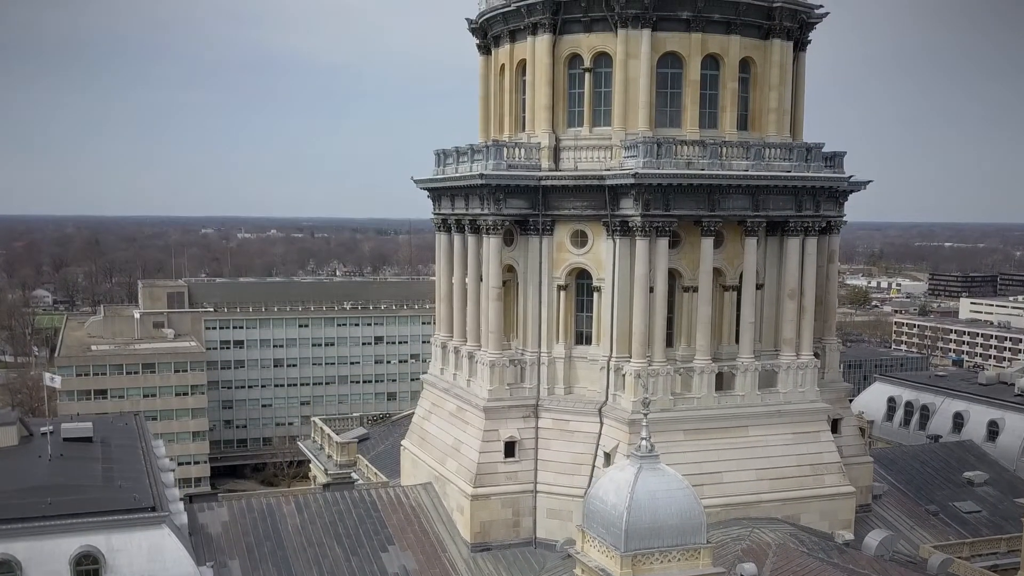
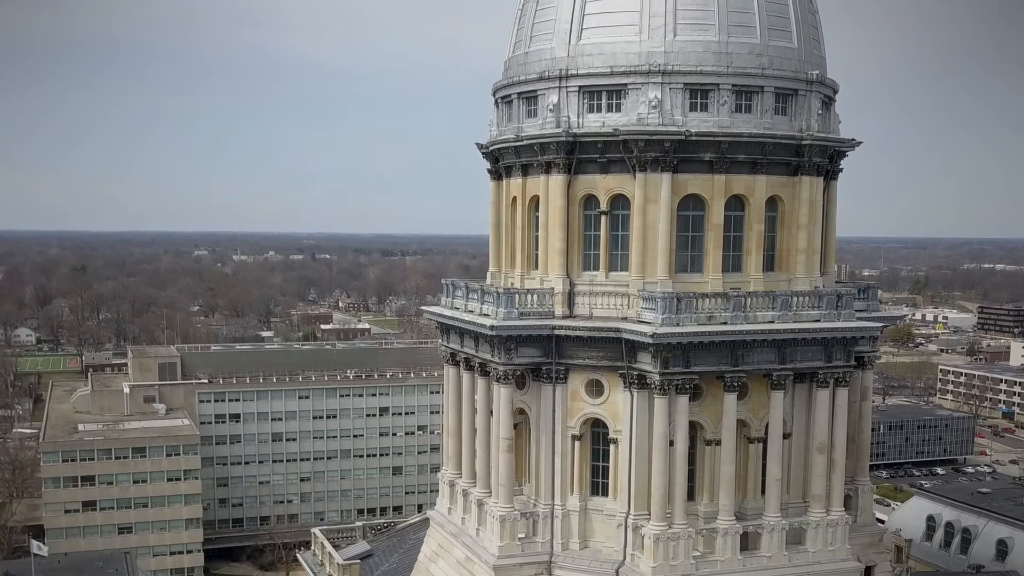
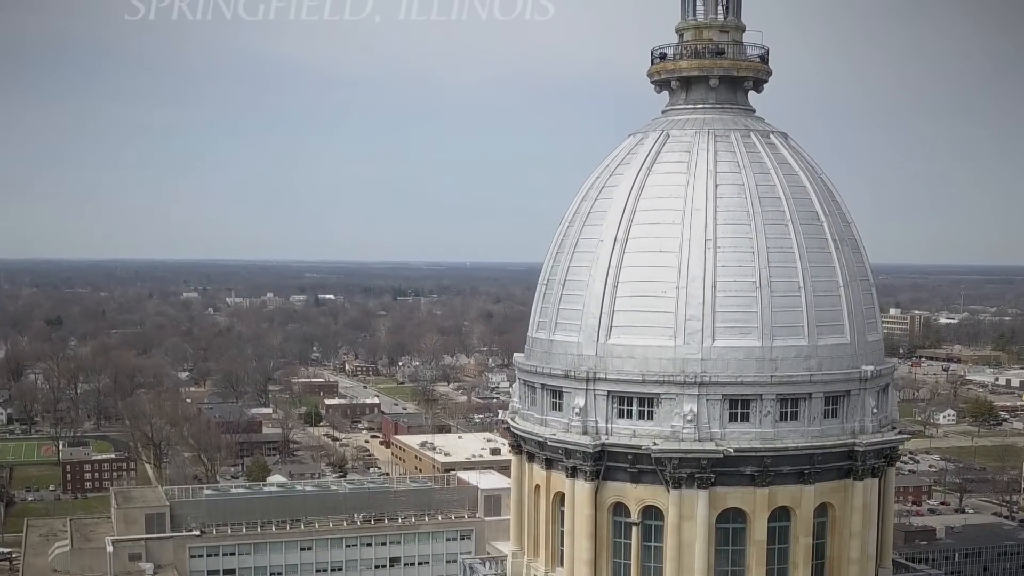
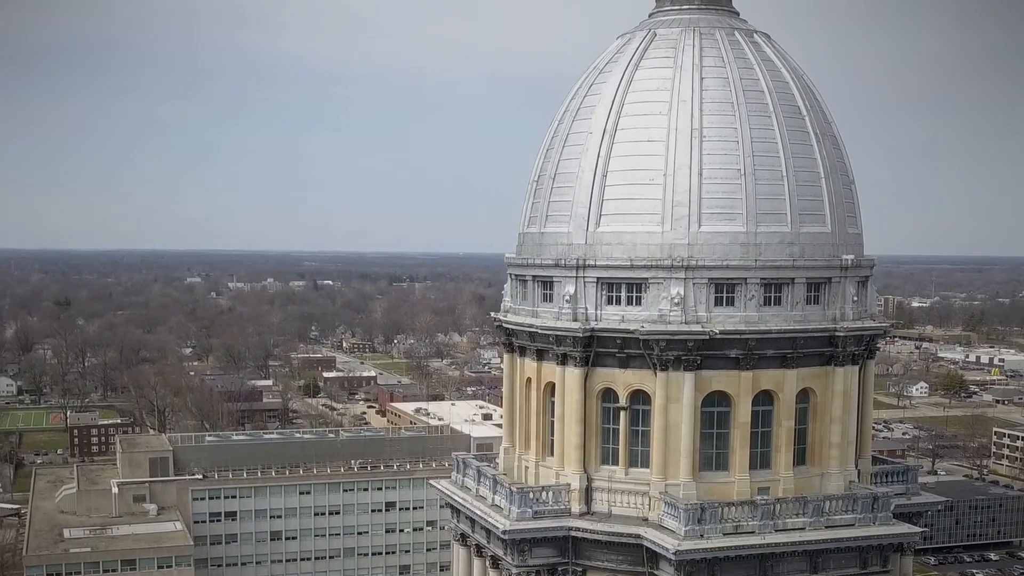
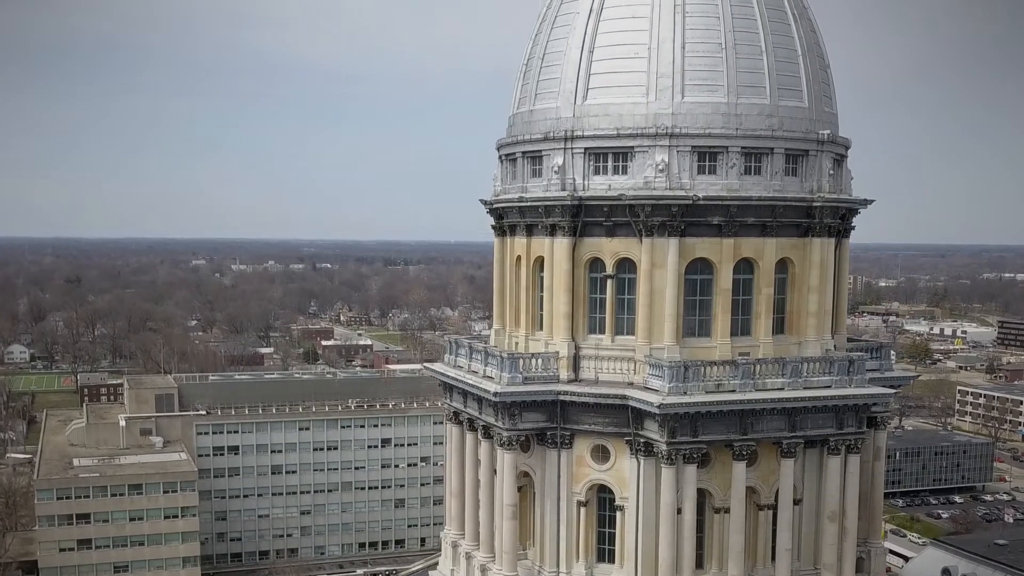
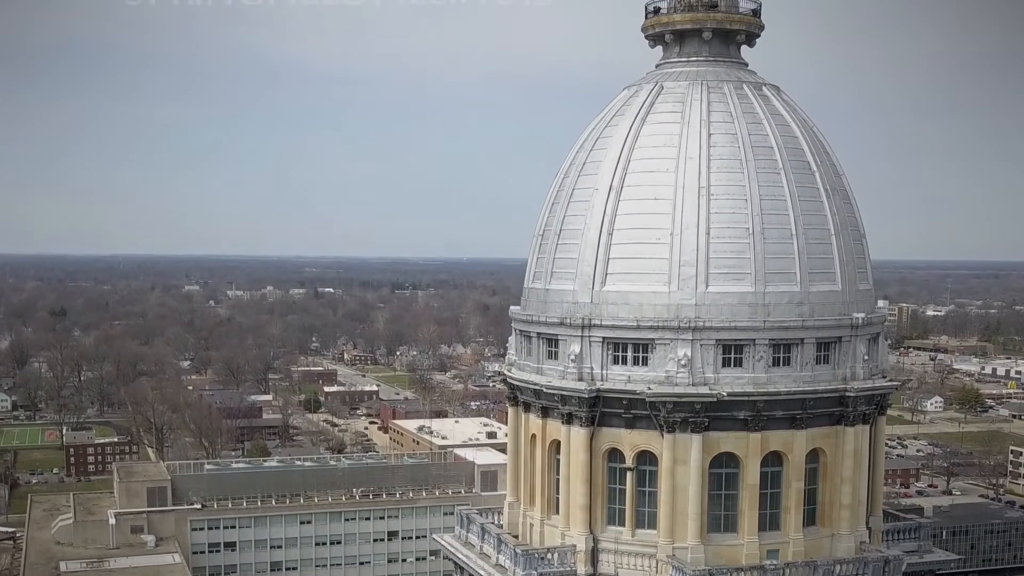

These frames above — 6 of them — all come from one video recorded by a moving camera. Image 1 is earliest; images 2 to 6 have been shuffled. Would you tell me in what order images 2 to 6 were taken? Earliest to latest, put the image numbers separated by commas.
2, 5, 4, 6, 3
